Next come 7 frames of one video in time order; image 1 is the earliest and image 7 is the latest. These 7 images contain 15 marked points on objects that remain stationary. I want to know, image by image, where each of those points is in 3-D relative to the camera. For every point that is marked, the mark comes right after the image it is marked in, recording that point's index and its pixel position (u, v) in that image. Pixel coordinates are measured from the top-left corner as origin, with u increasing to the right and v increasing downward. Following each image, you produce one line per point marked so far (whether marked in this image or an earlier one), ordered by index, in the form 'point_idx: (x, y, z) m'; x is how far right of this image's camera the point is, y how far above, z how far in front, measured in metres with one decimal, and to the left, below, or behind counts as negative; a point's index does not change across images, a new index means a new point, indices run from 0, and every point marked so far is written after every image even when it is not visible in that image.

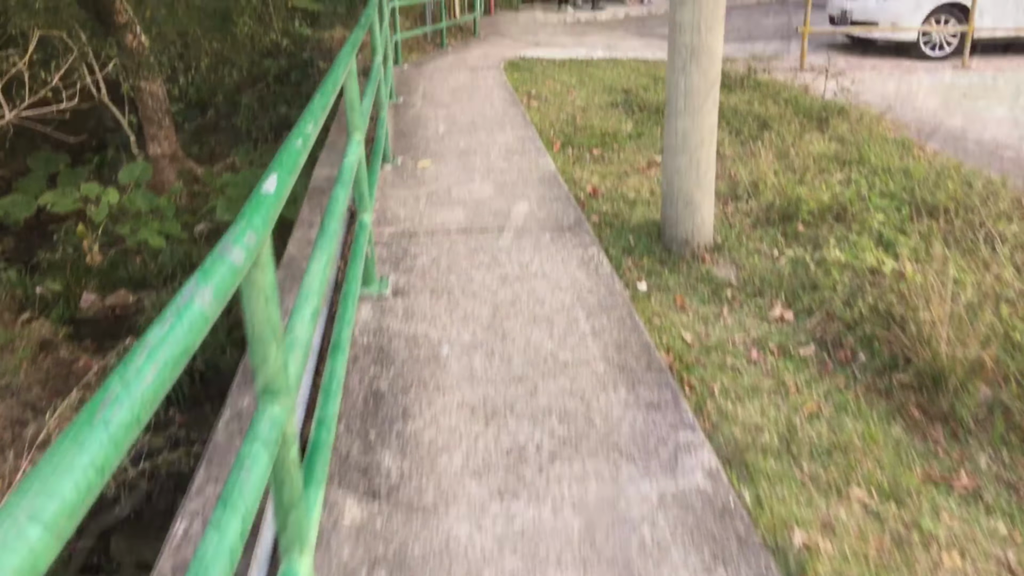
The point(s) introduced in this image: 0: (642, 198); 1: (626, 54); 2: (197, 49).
0: (+0.7, +0.5, +4.4) m
1: (+1.3, +2.7, +9.6) m
2: (-4.1, +3.1, +10.9) m
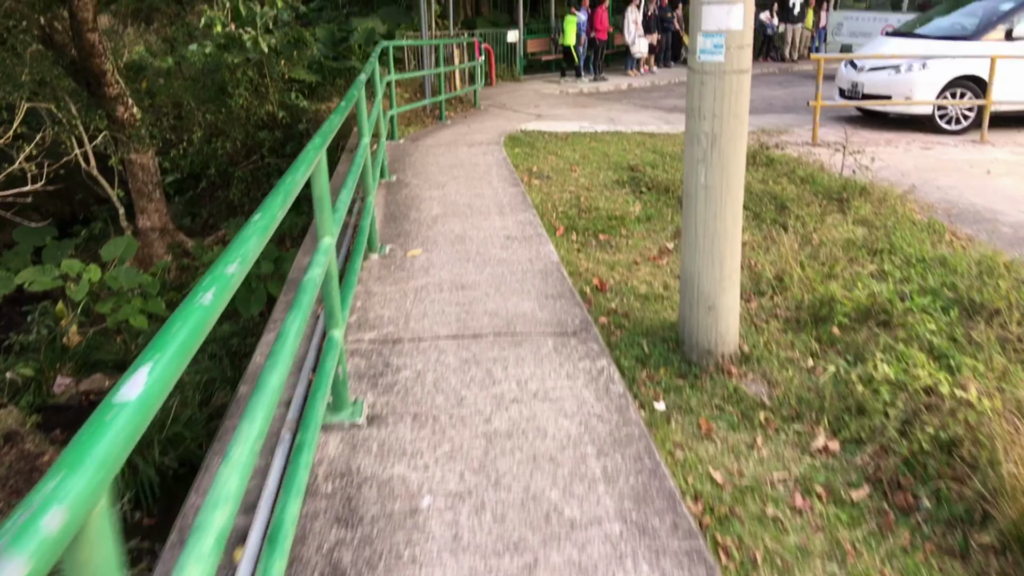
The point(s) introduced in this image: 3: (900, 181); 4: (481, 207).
0: (+0.7, 0.0, +4.0) m
1: (+1.4, +1.8, +9.3) m
2: (-4.1, +2.2, +10.7) m
3: (+3.1, +0.9, +6.6) m
4: (-0.2, +0.5, +5.3) m
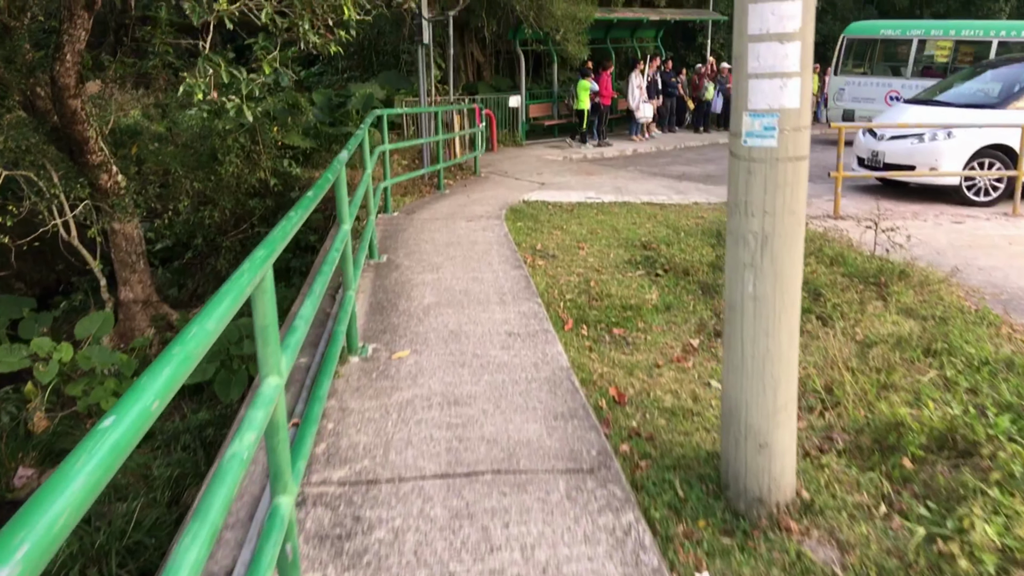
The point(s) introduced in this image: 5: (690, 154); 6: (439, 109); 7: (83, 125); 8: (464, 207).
0: (+0.7, -0.5, +3.4) m
1: (+1.4, +1.0, +8.8) m
2: (-4.1, +1.2, +10.2) m
3: (+3.1, +0.2, +6.1) m
4: (-0.2, 0.0, +4.7) m
5: (+3.0, +2.3, +14.2) m
6: (-0.8, +2.1, +9.6) m
7: (-4.4, +1.7, +8.5) m
8: (-0.4, +0.8, +7.7) m
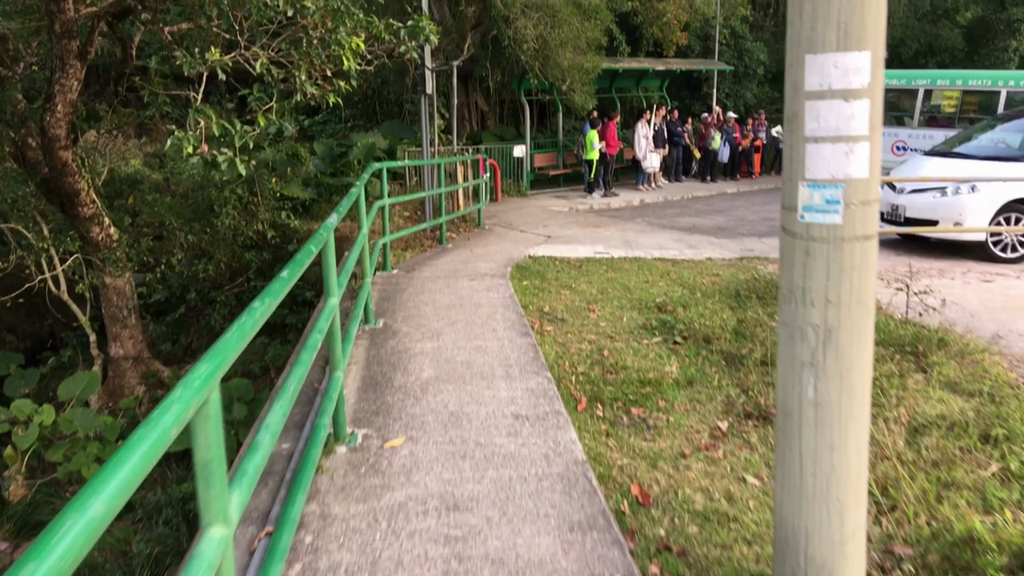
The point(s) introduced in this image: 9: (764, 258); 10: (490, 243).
0: (+0.7, -0.8, +2.9) m
1: (+1.4, +0.4, +8.5) m
2: (-4.0, +0.6, +9.9) m
3: (+3.2, -0.3, +5.7) m
4: (-0.2, -0.4, +4.3) m
5: (+3.1, +1.4, +13.9) m
6: (-0.8, +1.4, +9.3) m
7: (-4.3, +1.1, +8.2) m
8: (-0.4, +0.2, +7.3) m
9: (+2.5, +0.3, +8.2) m
10: (-0.2, +0.5, +8.9) m
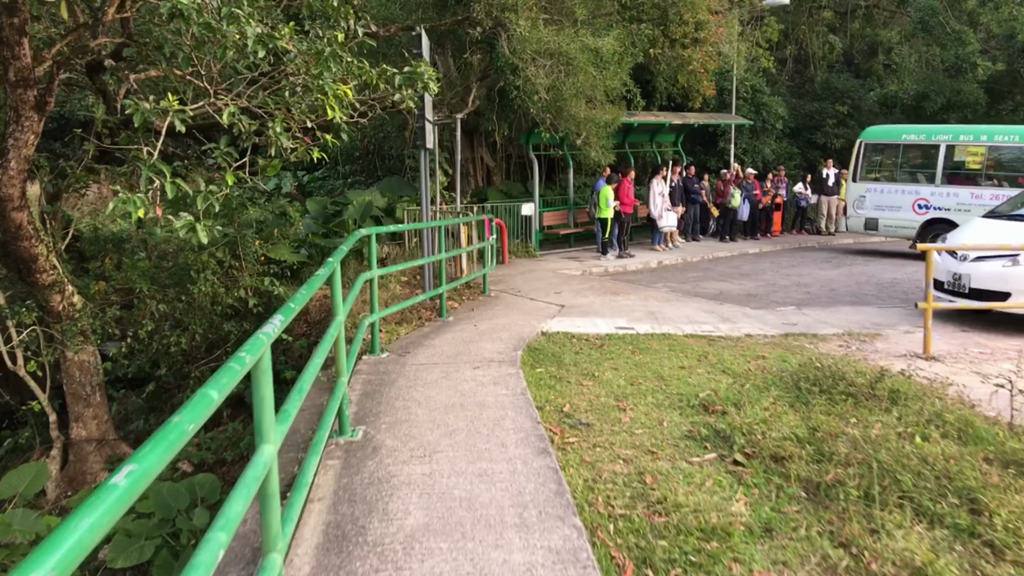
0: (+0.8, -1.1, +1.8) m
1: (+1.5, -0.3, +7.4) m
2: (-3.9, -0.2, +8.8) m
3: (+3.2, -0.8, +4.6) m
4: (-0.1, -0.9, +3.2) m
5: (+3.2, +0.3, +12.9) m
6: (-0.7, +0.7, +8.3) m
7: (-4.2, +0.4, +7.2) m
8: (-0.3, -0.4, +6.2) m
9: (+2.6, -0.4, +7.2) m
10: (-0.1, -0.3, +7.9) m
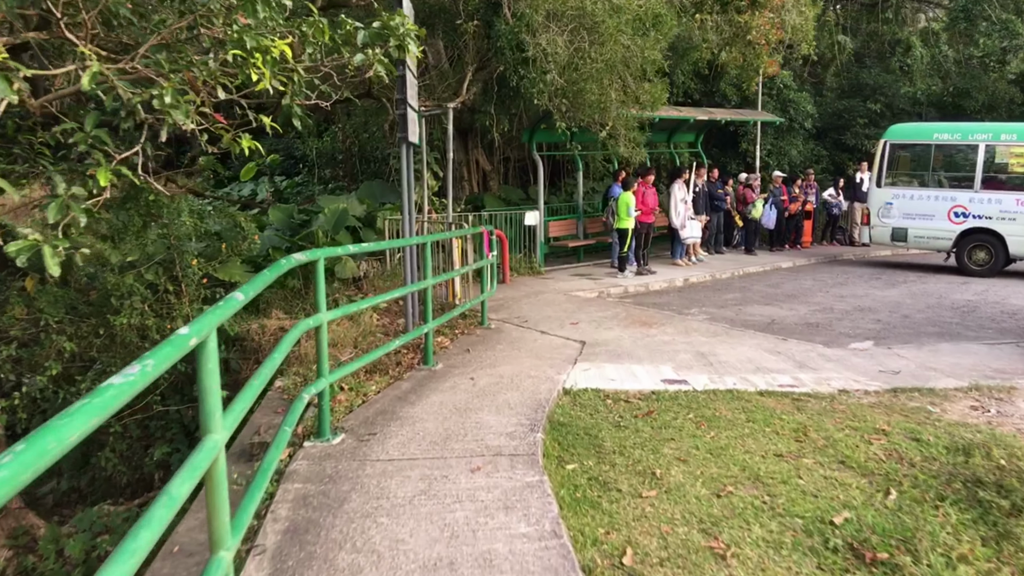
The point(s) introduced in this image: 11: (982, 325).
0: (+0.9, -1.3, -0.1) m
1: (+1.6, -0.6, +5.5) m
2: (-3.9, -0.5, +6.9) m
3: (+3.3, -1.0, +2.7) m
4: (0.0, -1.1, +1.3) m
5: (+3.3, 0.0, +11.0) m
6: (-0.6, +0.4, +6.5) m
7: (-4.2, +0.2, +5.3) m
8: (-0.2, -0.7, +4.3) m
9: (+2.7, -0.7, +5.3) m
10: (-0.1, -0.5, +6.0) m
11: (+4.7, -0.4, +8.3) m
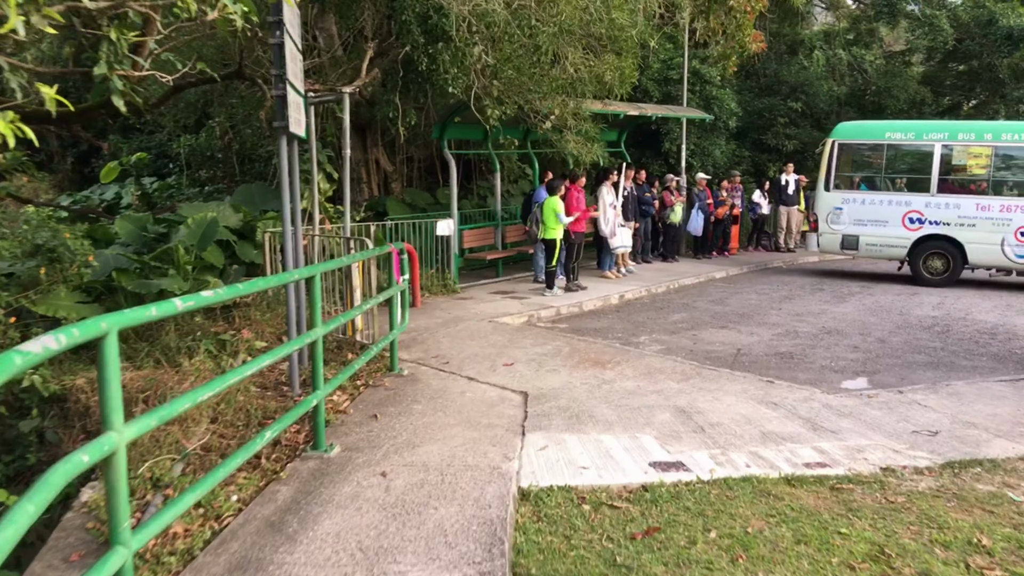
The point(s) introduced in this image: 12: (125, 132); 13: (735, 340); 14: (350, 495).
0: (+1.2, -1.6, -1.5) m
1: (+1.2, -0.8, +4.1) m
2: (-4.4, -0.8, +4.8) m
3: (+3.3, -1.2, +1.5) m
4: (+0.2, -1.3, -0.3) m
5: (+2.2, -0.2, +9.8) m
6: (-1.1, +0.2, +4.8) m
7: (-4.5, -0.1, +3.2) m
8: (-0.4, -0.9, +2.7) m
9: (+2.3, -0.9, +4.0) m
10: (-0.5, -0.7, +4.4) m
11: (+4.0, -0.5, +7.2) m
12: (-8.4, +3.4, +18.1) m
13: (+2.0, -0.5, +7.4) m
14: (-0.7, -0.8, +3.4) m
